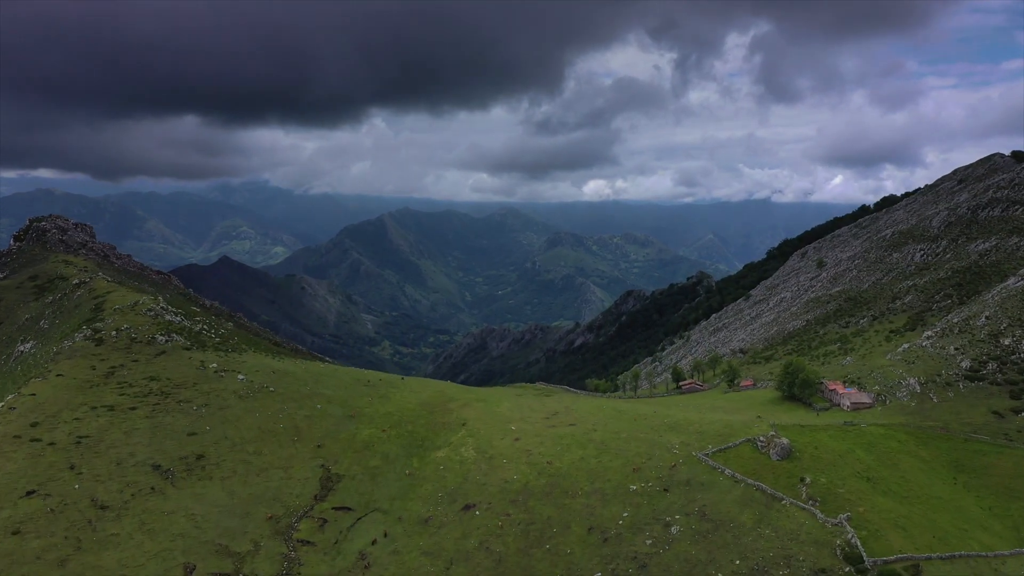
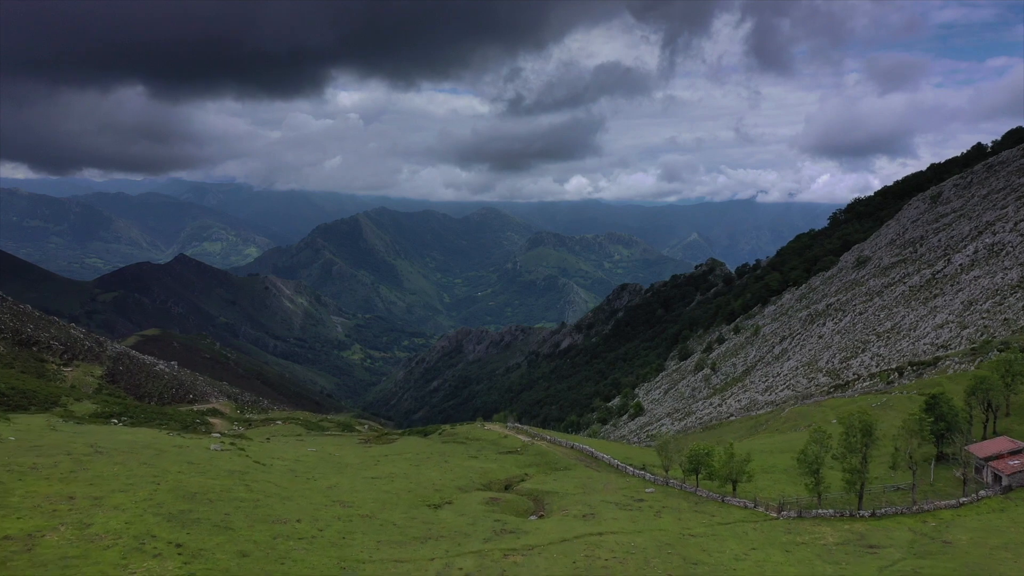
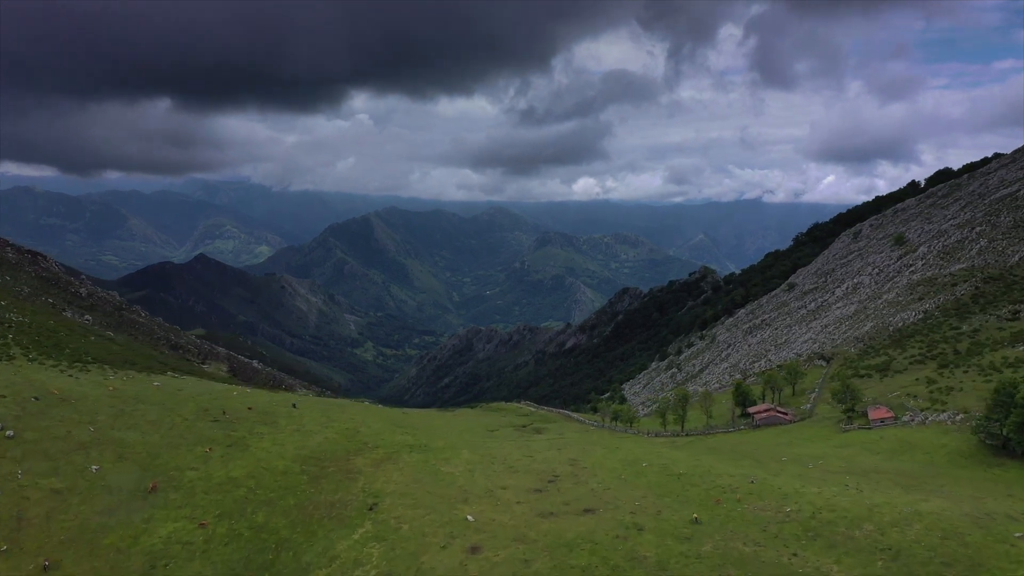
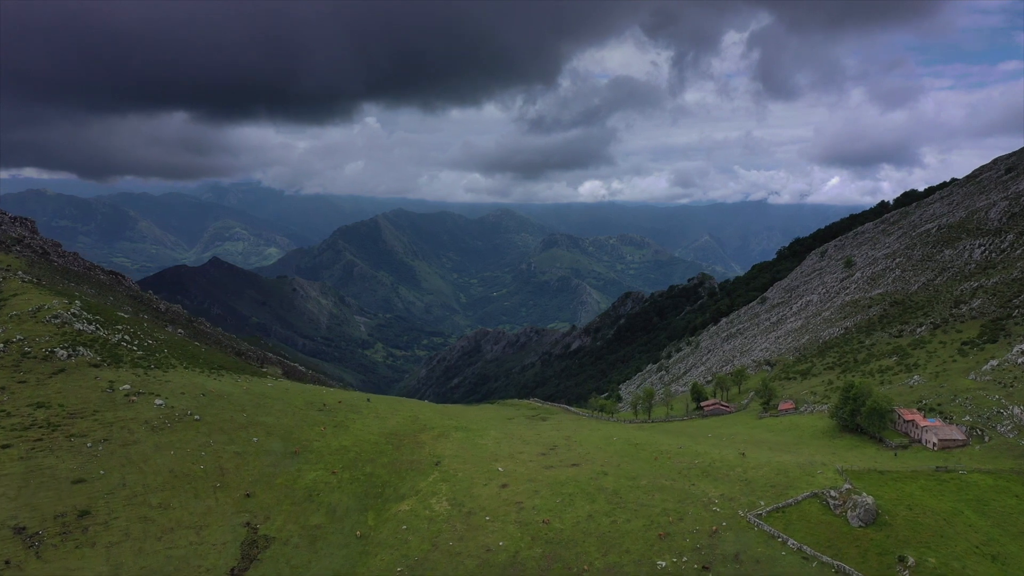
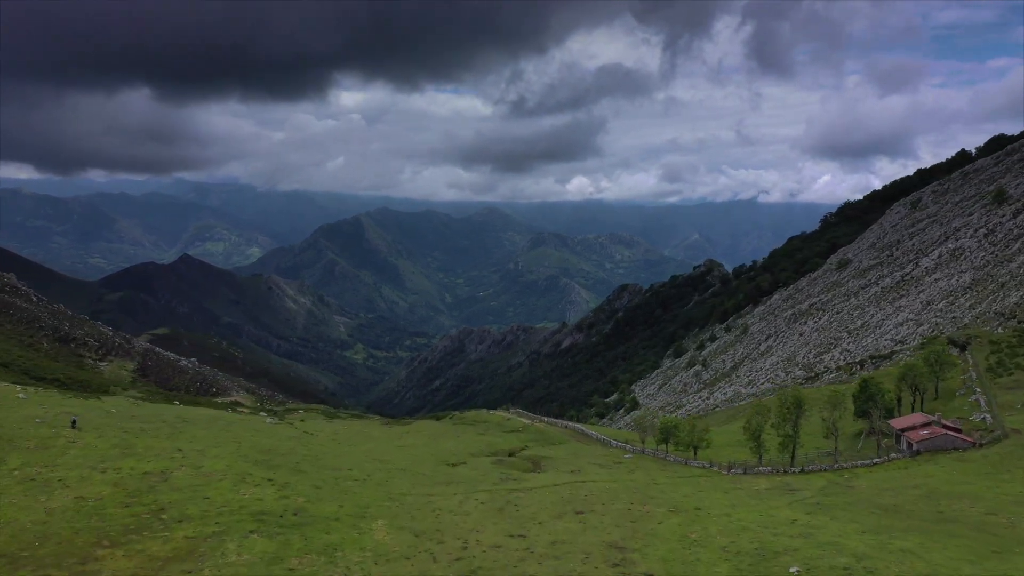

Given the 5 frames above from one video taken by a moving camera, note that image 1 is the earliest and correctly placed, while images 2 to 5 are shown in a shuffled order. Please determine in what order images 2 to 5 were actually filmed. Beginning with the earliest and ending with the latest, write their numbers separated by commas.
4, 3, 5, 2
